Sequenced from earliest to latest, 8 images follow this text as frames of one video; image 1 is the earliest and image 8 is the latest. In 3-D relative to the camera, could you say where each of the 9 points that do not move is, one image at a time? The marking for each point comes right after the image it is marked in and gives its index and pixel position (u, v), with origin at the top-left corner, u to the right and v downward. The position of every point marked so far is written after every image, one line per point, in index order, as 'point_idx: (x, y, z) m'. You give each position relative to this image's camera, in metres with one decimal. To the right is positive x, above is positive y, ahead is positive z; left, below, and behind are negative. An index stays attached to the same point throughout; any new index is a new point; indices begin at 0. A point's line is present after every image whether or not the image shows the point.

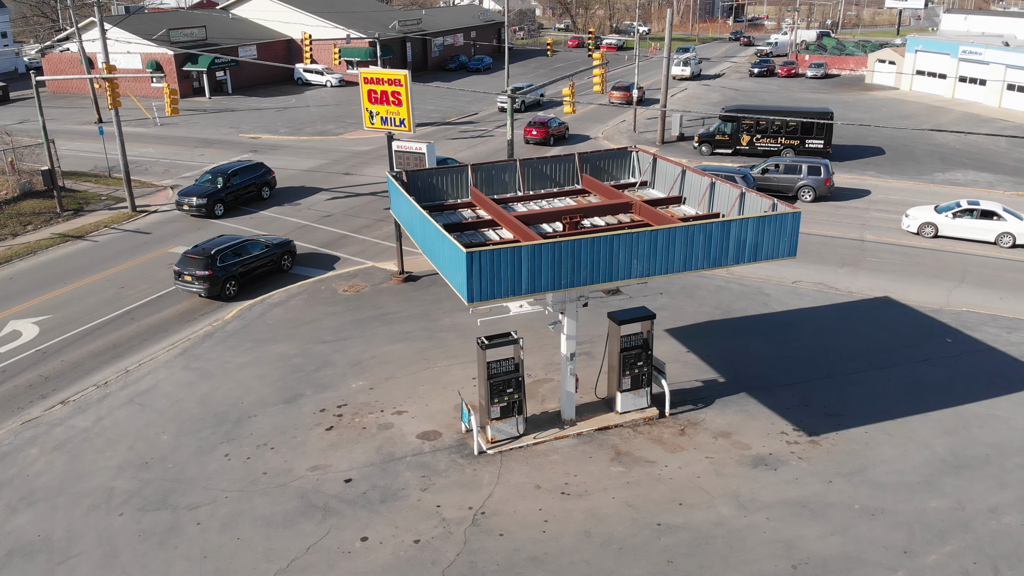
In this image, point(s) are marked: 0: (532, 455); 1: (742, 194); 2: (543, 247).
0: (+0.4, -3.2, +15.6) m
1: (+4.3, +1.7, +15.2) m
2: (+0.5, +0.6, +12.4) m
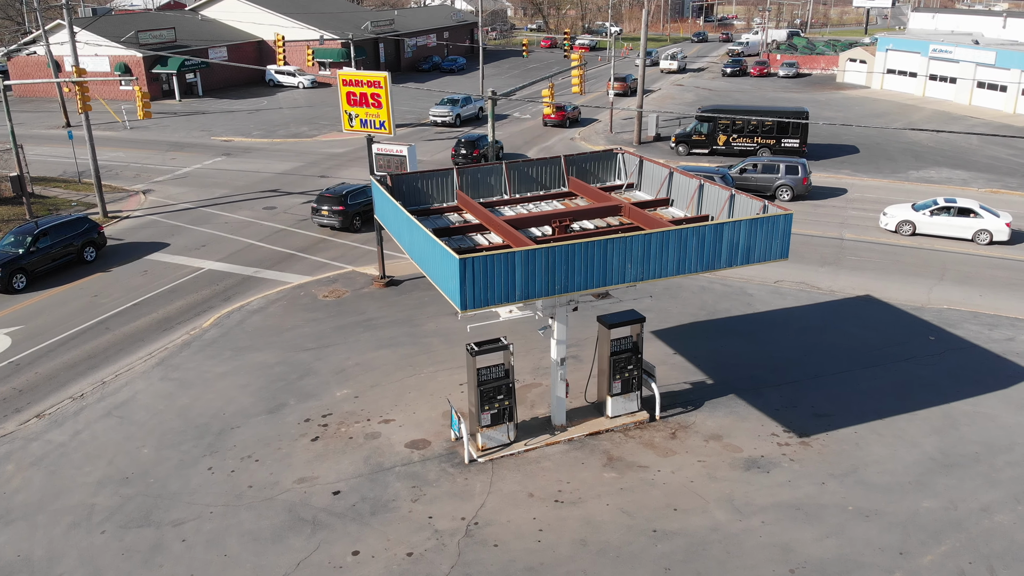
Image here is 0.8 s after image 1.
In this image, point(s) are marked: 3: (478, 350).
0: (+0.2, -3.3, +15.4) m
1: (+4.0, +1.6, +15.1) m
2: (+0.4, +0.5, +12.1) m
3: (-0.6, -1.1, +15.0) m
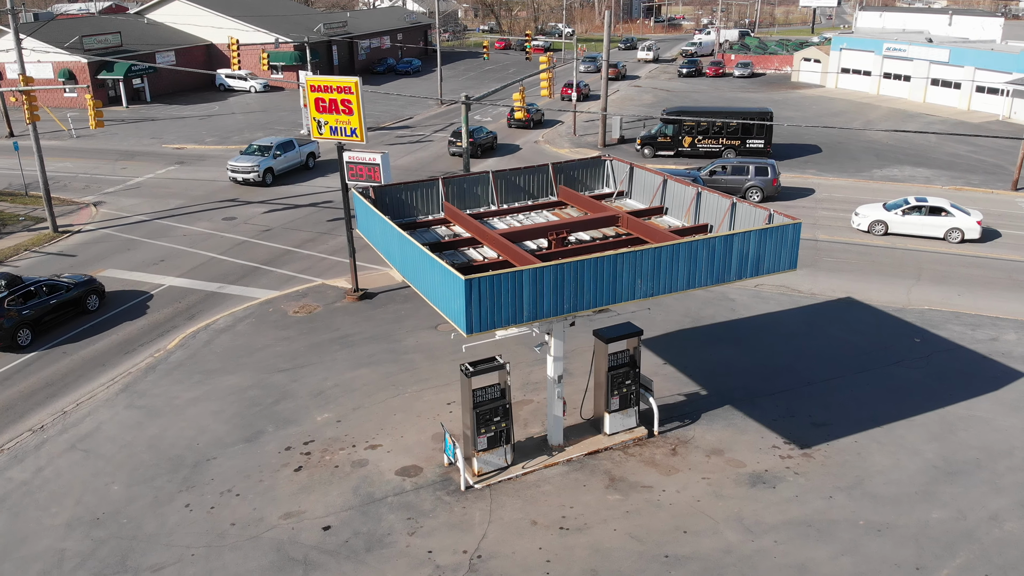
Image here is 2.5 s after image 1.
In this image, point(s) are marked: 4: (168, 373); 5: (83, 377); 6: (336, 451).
0: (+0.2, -3.6, +14.7) m
1: (+3.9, +1.5, +14.6) m
2: (+0.5, +0.2, +11.4) m
3: (-0.7, -1.4, +14.2) m
4: (-8.1, -2.0, +19.4) m
5: (-10.1, -2.1, +19.4) m
6: (-3.4, -3.1, +15.9) m
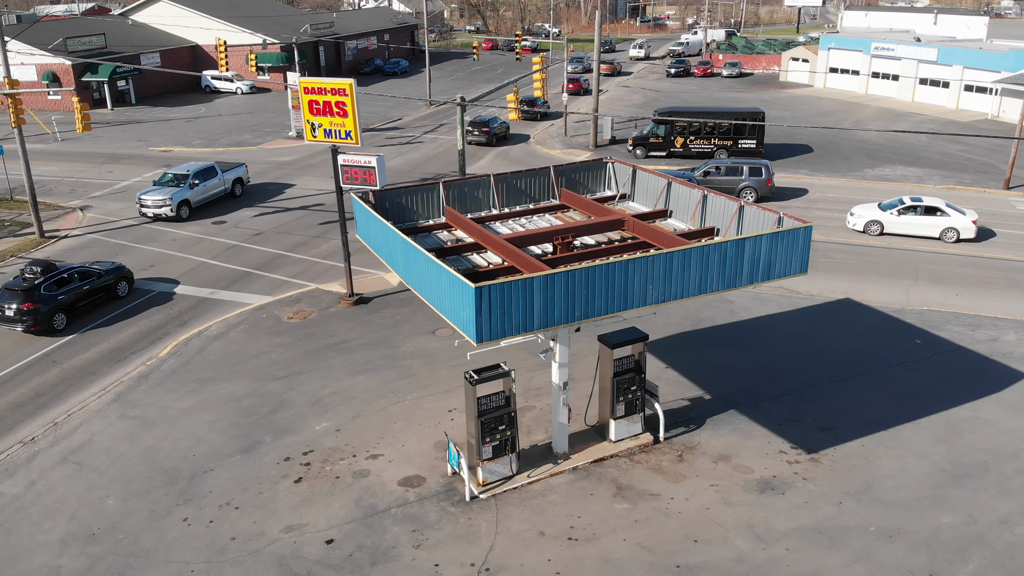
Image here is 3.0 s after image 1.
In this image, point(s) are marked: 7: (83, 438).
0: (+0.3, -3.7, +14.4) m
1: (+4.0, +1.4, +14.3) m
2: (+0.6, +0.1, +11.1) m
3: (-0.6, -1.5, +13.9) m
4: (-8.1, -2.2, +19.0) m
5: (-10.1, -2.3, +18.9) m
6: (-3.3, -3.3, +15.5) m
7: (-8.6, -3.0, +16.6) m
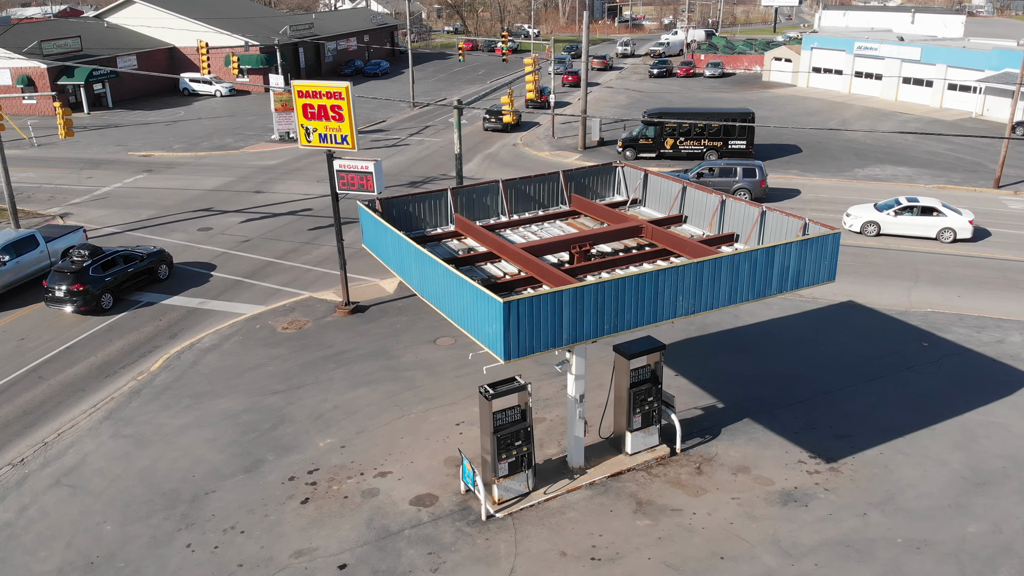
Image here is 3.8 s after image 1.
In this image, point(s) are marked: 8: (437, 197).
0: (+0.6, -3.8, +13.9) m
1: (+4.2, +1.3, +14.0) m
2: (+0.9, 0.0, +10.6) m
3: (-0.3, -1.7, +13.4) m
4: (-7.9, -2.4, +18.2) m
5: (-9.9, -2.6, +18.1) m
6: (-3.1, -3.5, +14.9) m
7: (-8.4, -3.3, +15.8) m
8: (-1.4, +1.7, +15.5) m
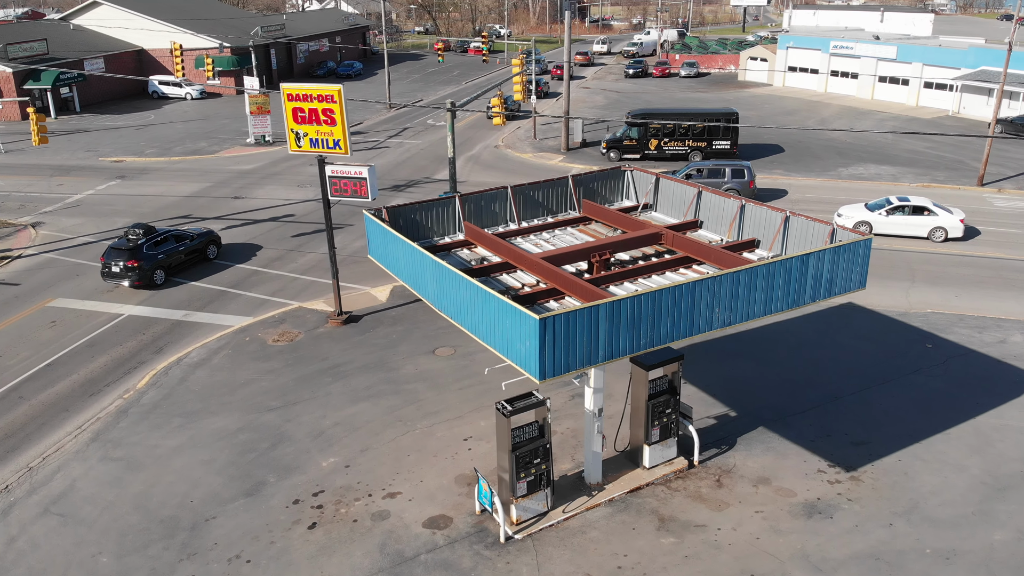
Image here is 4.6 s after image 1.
0: (+0.9, -4.0, +13.3) m
1: (+4.4, +1.1, +13.5) m
2: (+1.3, -0.2, +10.1) m
3: (0.0, -1.9, +12.8) m
4: (-7.8, -2.7, +17.4) m
5: (-9.8, -2.9, +17.2) m
6: (-2.8, -3.7, +14.2) m
7: (-8.2, -3.6, +15.0) m
8: (-1.2, +1.5, +14.8) m
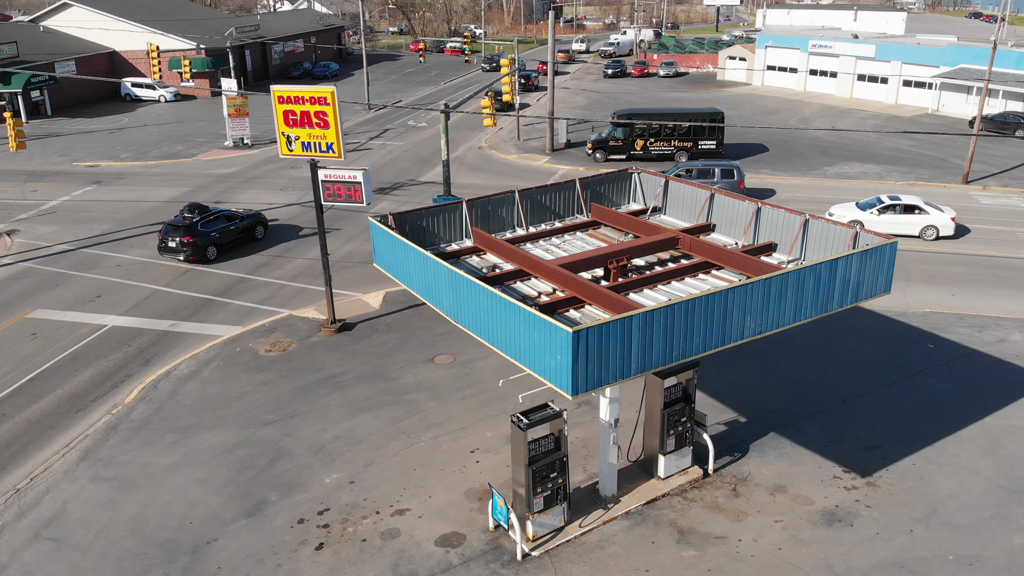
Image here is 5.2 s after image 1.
0: (+1.2, -4.1, +12.9) m
1: (+4.6, +1.1, +13.2) m
2: (+1.6, -0.3, +9.7) m
3: (+0.2, -2.0, +12.4) m
4: (-7.7, -3.0, +16.7) m
5: (-9.7, -3.1, +16.5) m
6: (-2.5, -3.9, +13.7) m
7: (-8.0, -3.8, +14.3) m
8: (-1.1, +1.4, +14.3) m
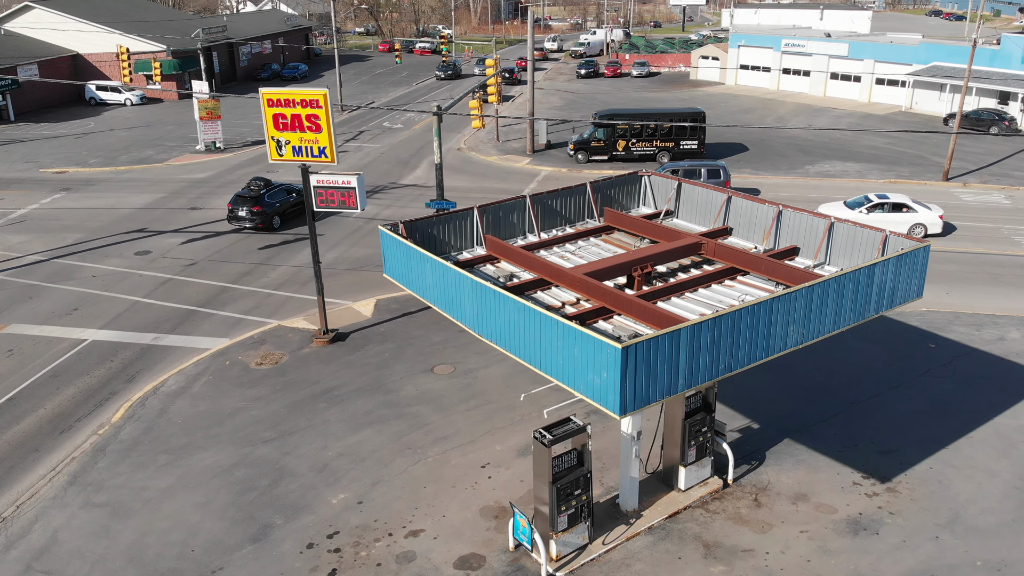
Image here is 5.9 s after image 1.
0: (+1.5, -4.2, +12.4) m
1: (+4.9, +1.0, +12.9) m
2: (+2.0, -0.4, +9.2) m
3: (+0.6, -2.2, +11.9) m
4: (-7.5, -3.2, +15.9) m
5: (-9.5, -3.4, +15.6) m
6: (-2.2, -4.1, +13.1) m
7: (-7.7, -4.1, +13.4) m
8: (-0.9, +1.2, +13.8) m
